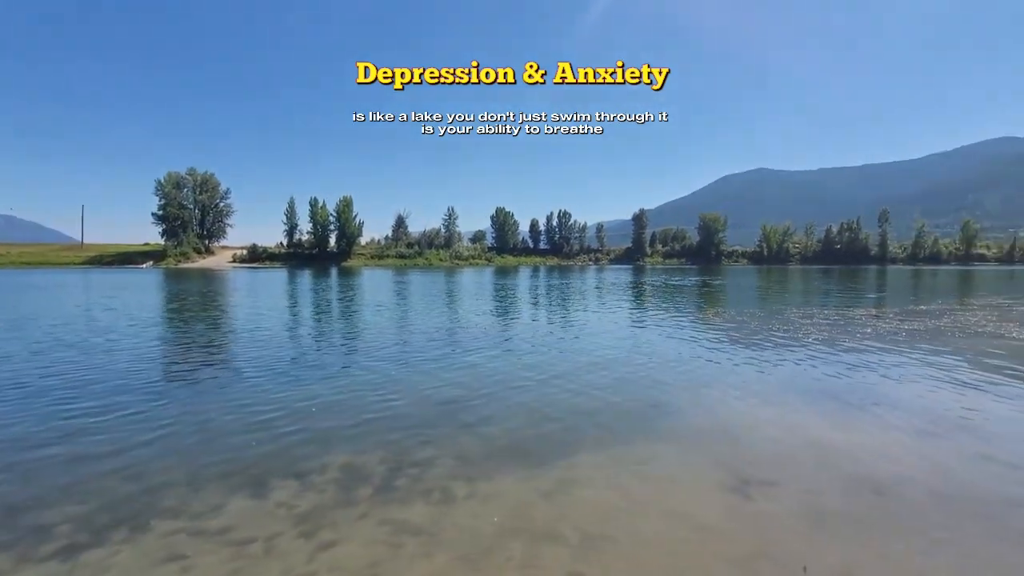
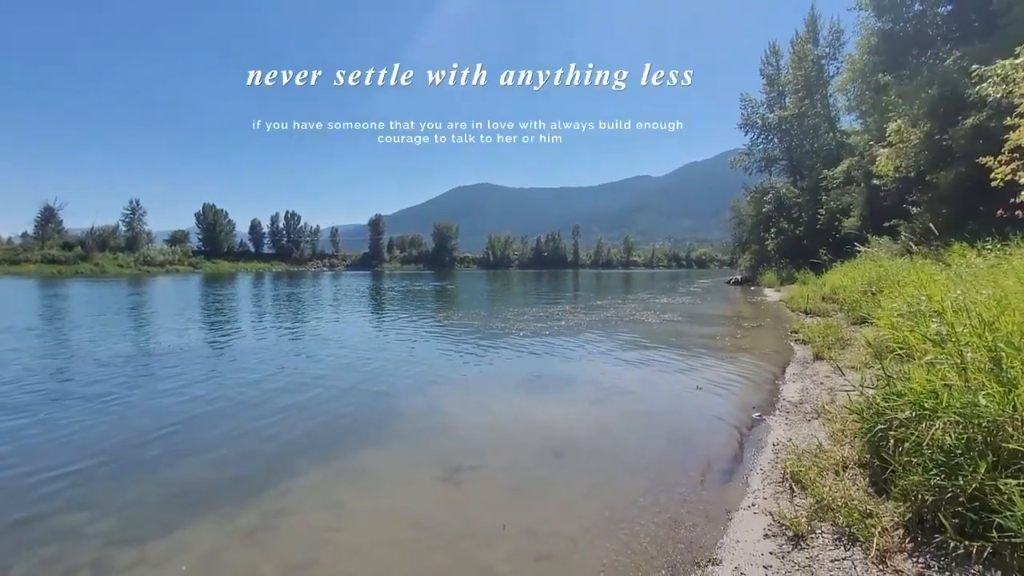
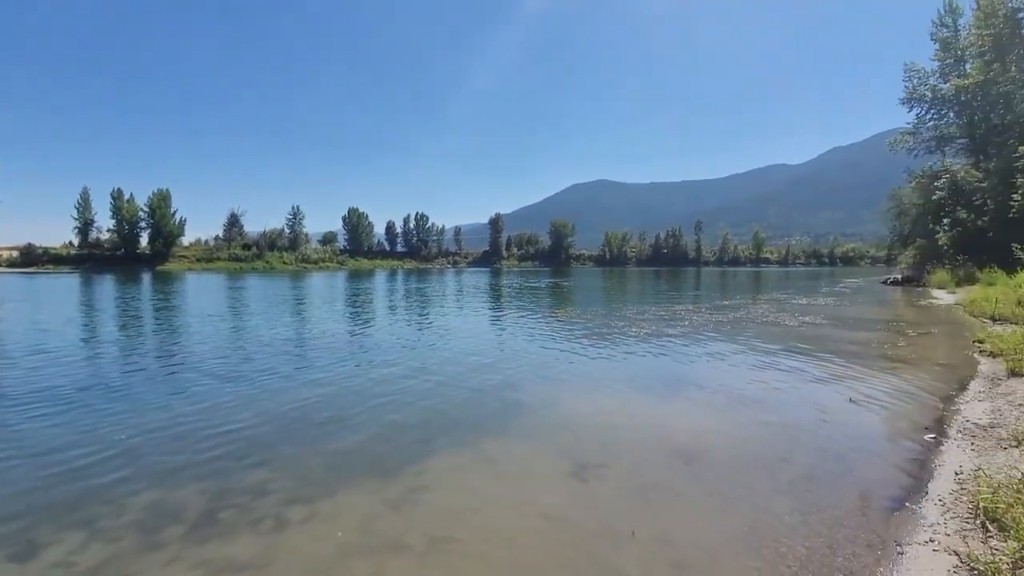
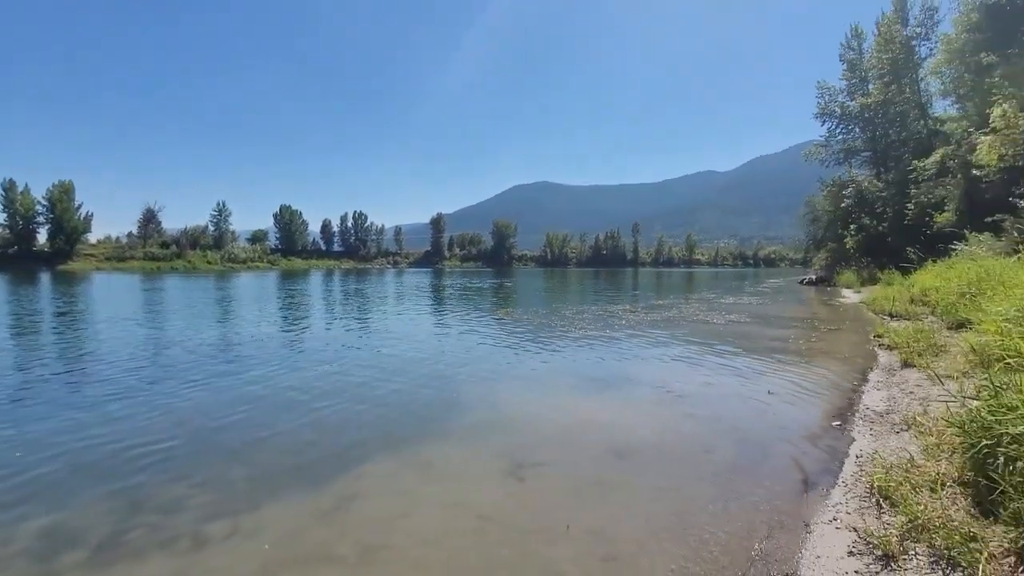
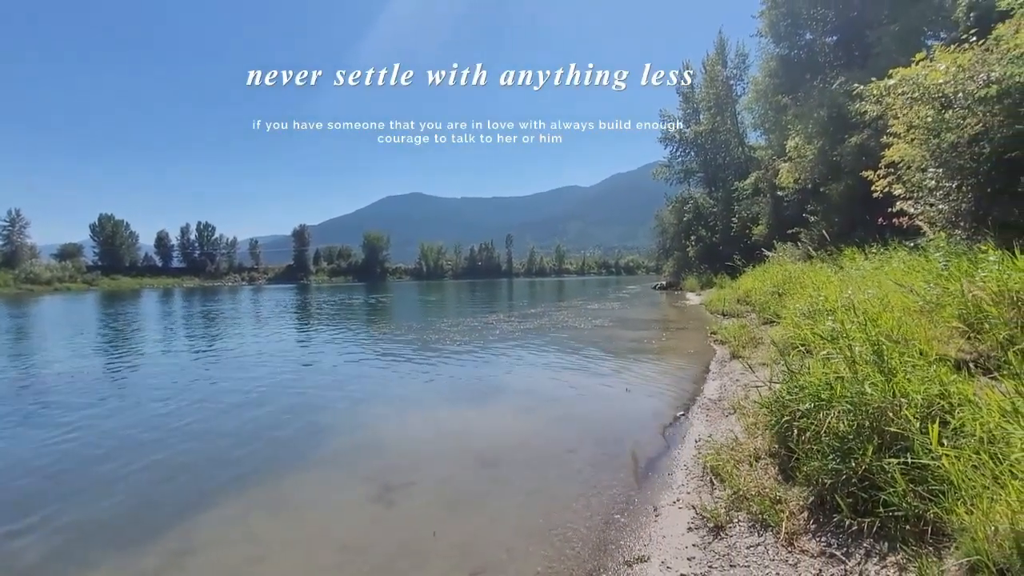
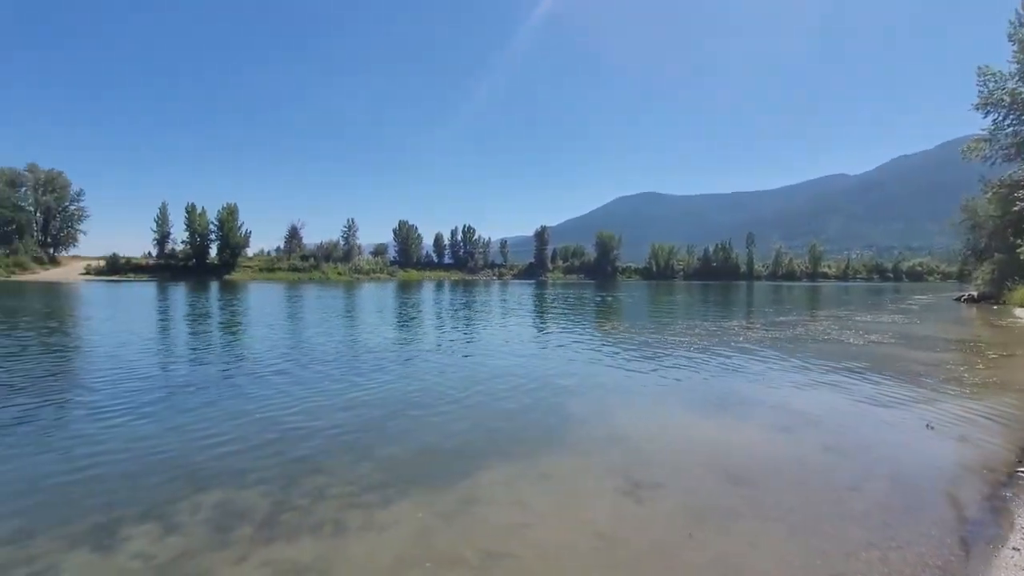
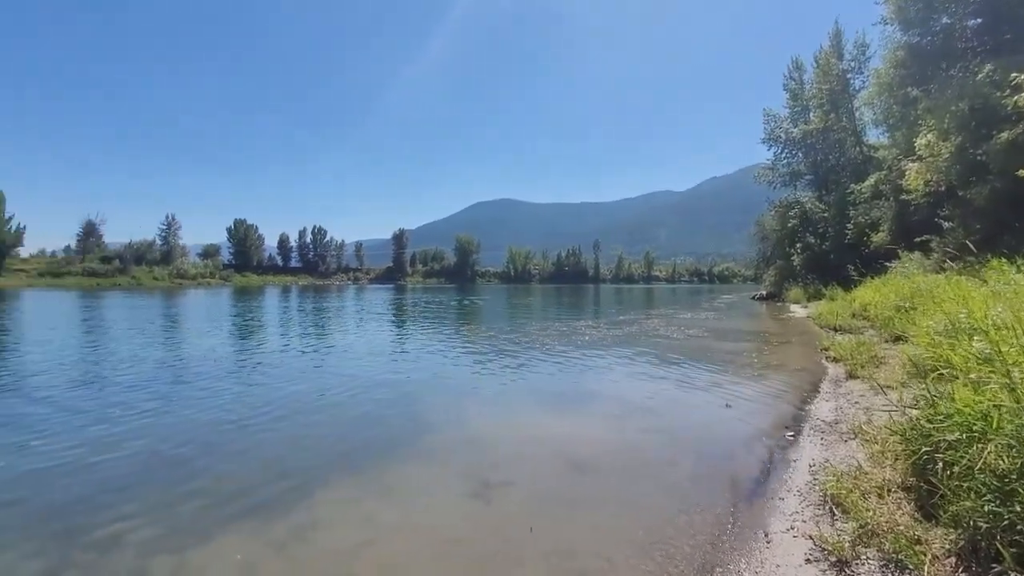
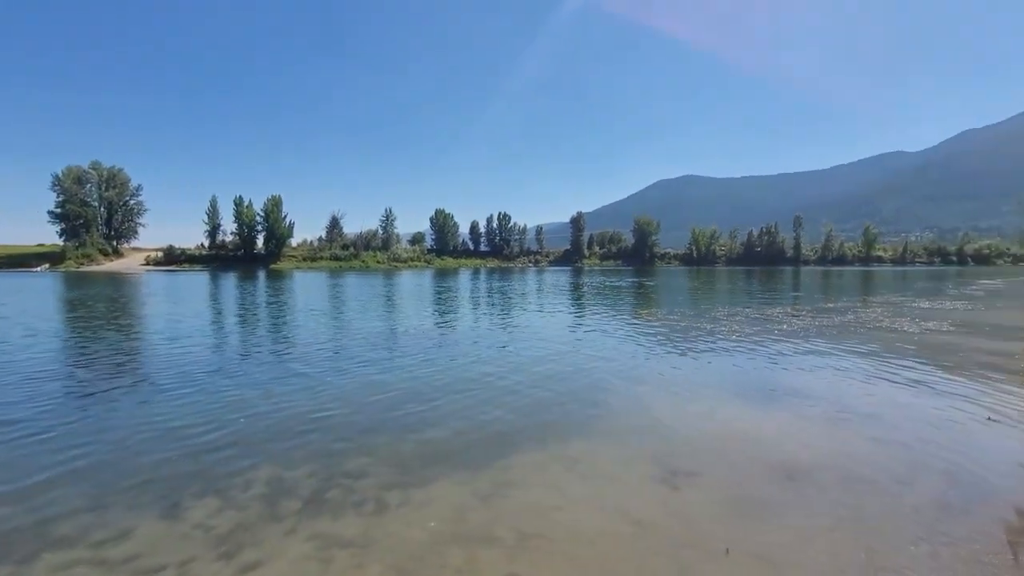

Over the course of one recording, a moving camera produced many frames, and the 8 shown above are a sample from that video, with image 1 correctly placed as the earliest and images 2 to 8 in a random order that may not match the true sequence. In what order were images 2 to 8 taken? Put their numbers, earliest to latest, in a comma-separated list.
8, 3, 4, 2, 5, 7, 6
